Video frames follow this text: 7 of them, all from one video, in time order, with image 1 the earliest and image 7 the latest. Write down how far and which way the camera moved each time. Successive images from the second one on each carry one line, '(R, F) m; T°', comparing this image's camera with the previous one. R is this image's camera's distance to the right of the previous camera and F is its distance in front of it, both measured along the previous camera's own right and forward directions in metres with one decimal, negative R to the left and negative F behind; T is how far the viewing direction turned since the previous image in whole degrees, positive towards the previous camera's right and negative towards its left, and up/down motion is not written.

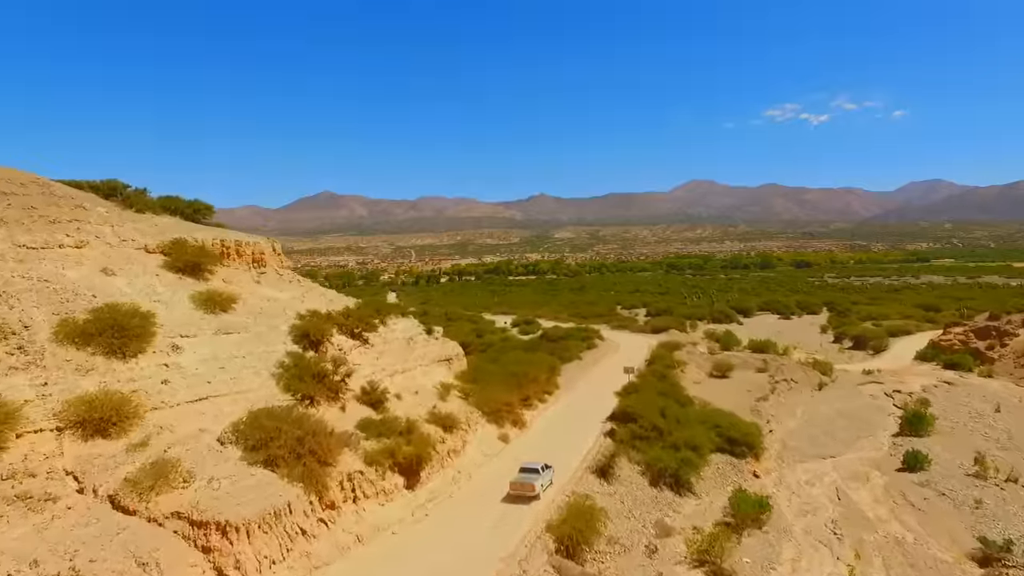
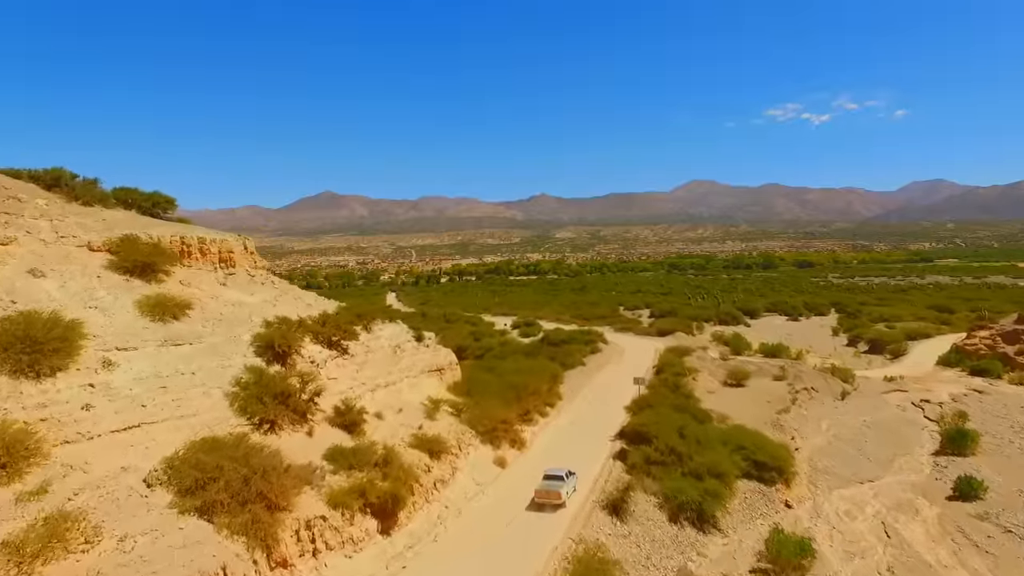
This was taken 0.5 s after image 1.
(+0.1, +1.9) m; 0°
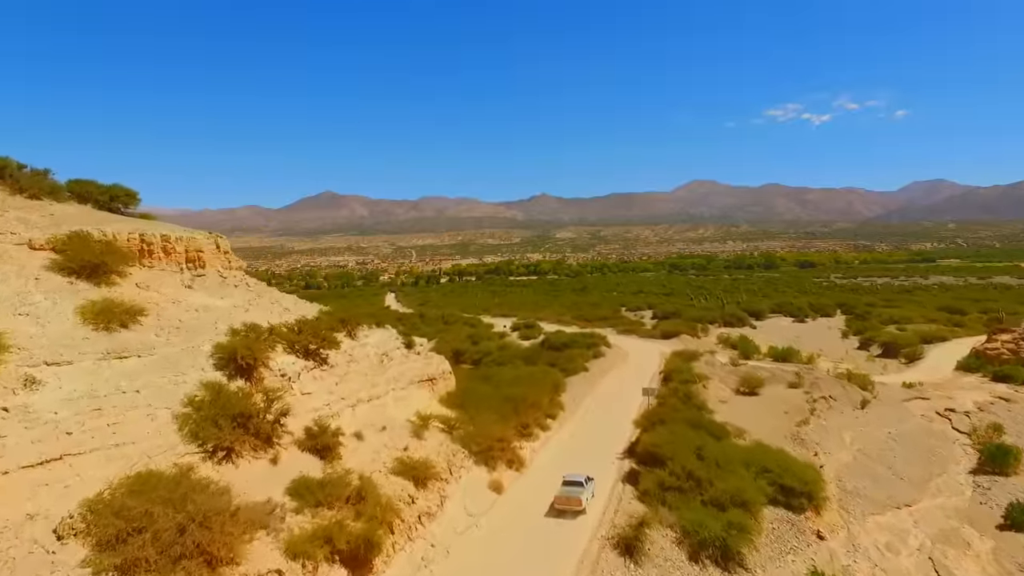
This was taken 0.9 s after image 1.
(+0.1, +1.5) m; 0°
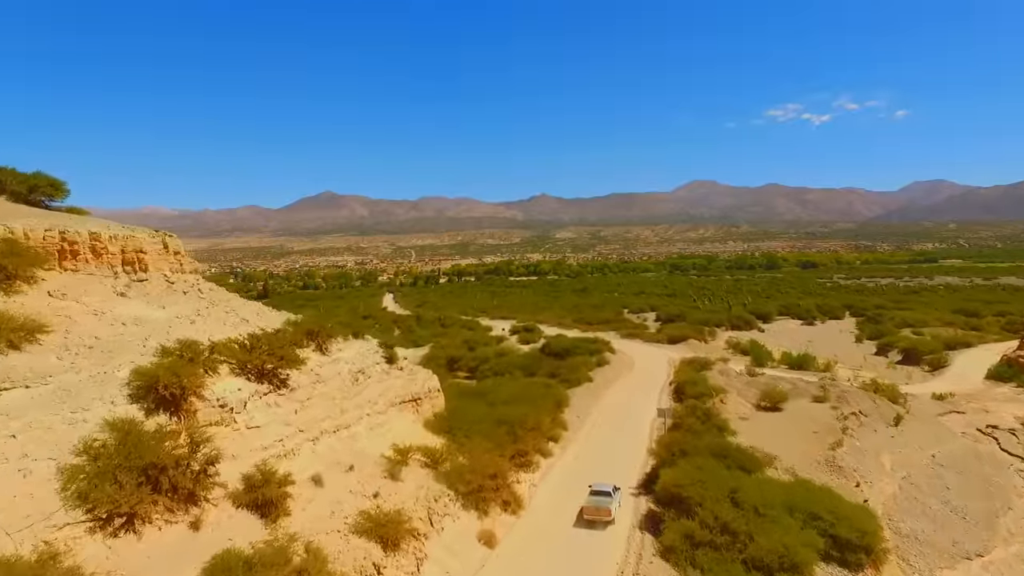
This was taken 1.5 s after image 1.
(+0.1, +2.3) m; 0°
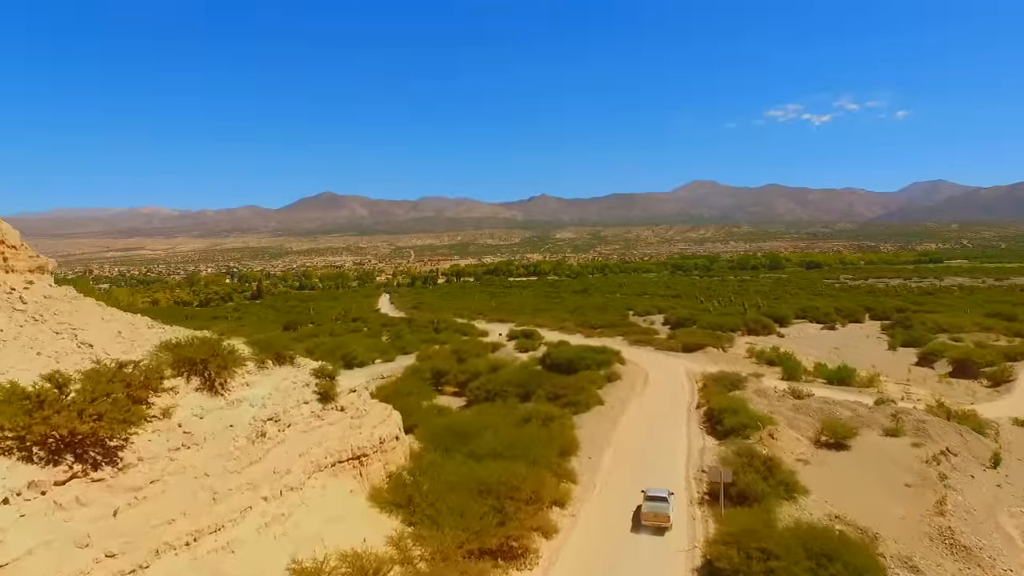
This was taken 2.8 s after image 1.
(+0.2, +4.7) m; 0°
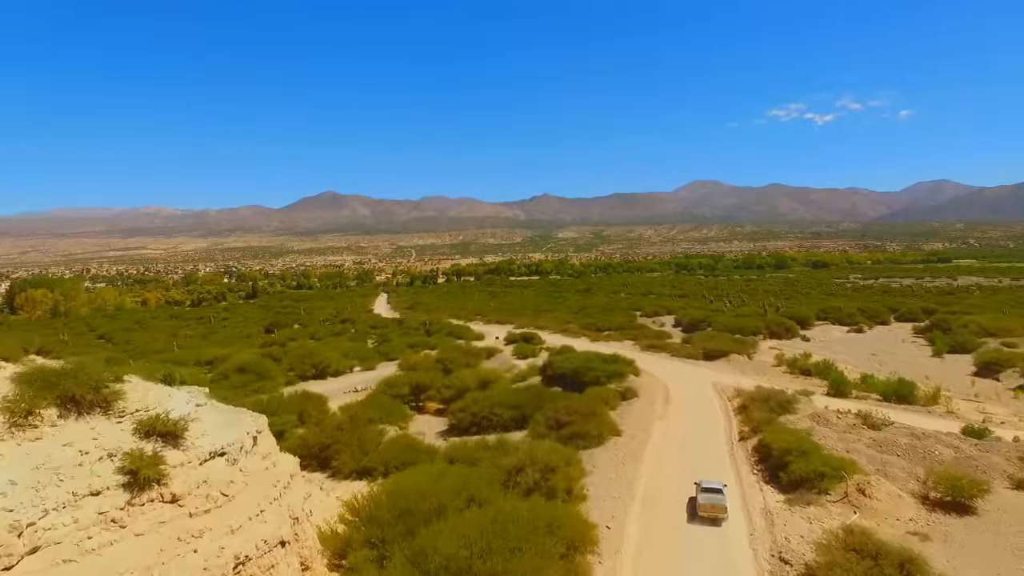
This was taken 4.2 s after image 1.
(+0.3, +5.0) m; 0°
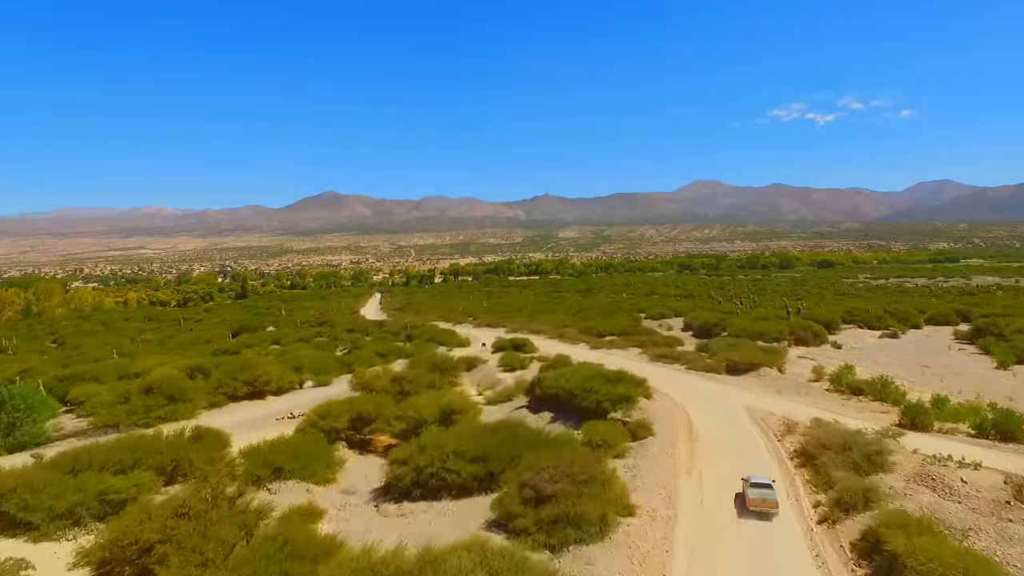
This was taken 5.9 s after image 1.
(+0.9, +6.3) m; 0°
